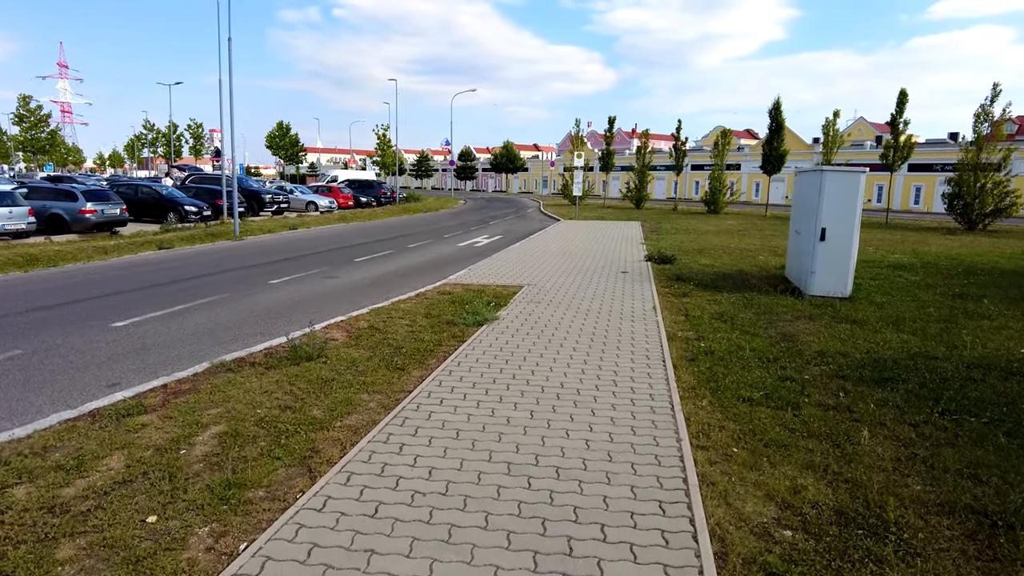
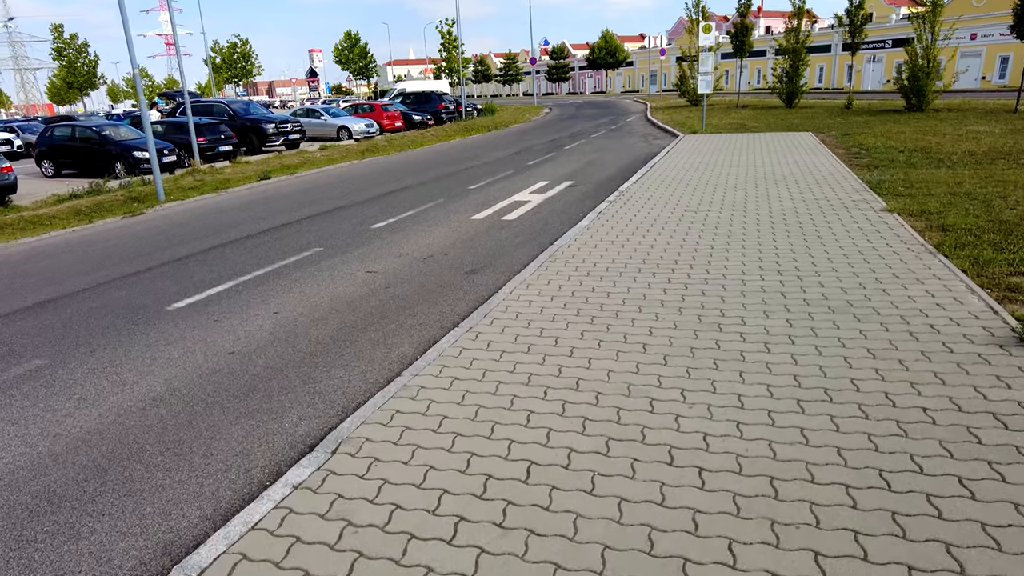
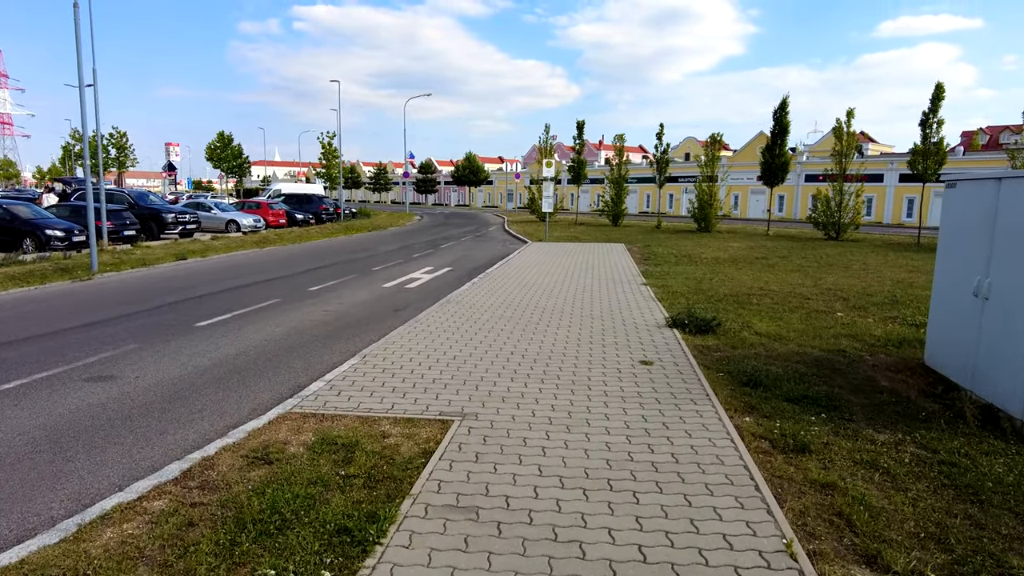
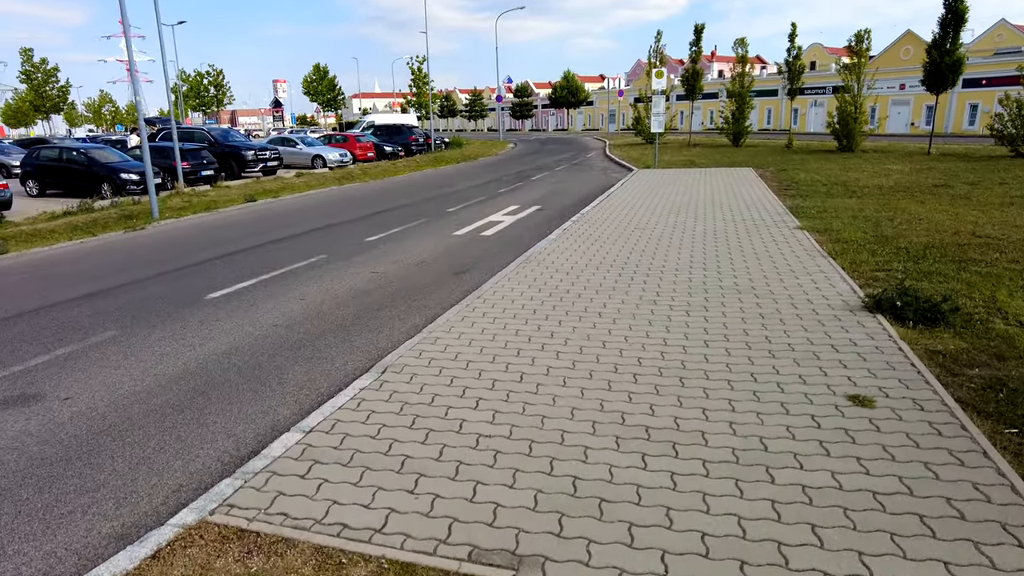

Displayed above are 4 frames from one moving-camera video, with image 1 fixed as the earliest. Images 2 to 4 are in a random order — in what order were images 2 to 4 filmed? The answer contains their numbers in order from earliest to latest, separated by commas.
3, 4, 2
